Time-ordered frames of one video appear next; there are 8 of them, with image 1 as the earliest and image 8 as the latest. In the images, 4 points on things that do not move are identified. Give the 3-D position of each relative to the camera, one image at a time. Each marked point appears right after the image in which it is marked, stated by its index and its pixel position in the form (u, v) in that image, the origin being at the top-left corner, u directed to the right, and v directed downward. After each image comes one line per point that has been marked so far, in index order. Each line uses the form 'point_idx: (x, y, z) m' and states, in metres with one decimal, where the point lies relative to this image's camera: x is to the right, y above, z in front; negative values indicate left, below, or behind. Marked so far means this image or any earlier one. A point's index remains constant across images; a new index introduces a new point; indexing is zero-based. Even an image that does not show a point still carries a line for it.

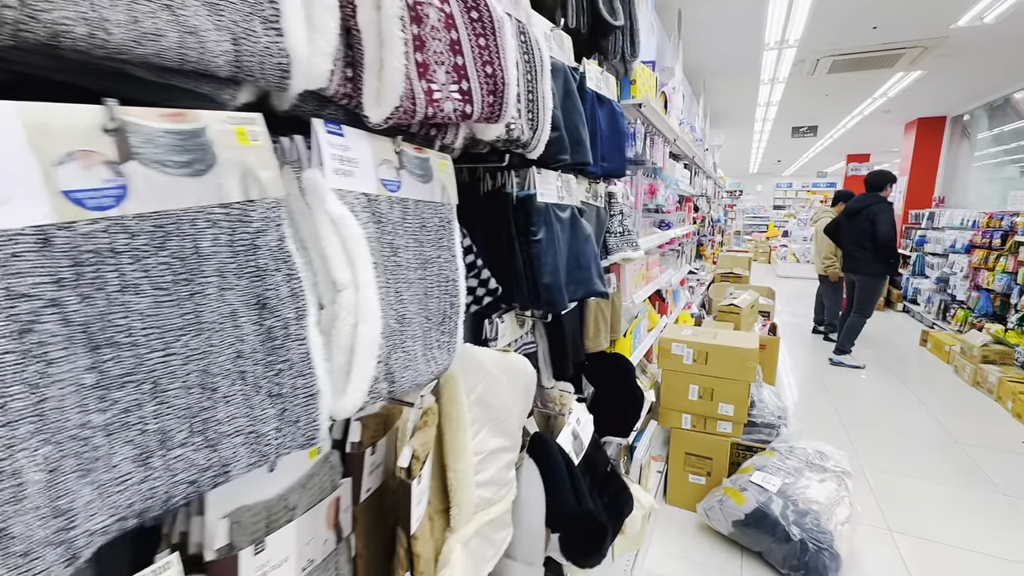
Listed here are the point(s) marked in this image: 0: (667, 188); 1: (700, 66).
0: (+0.9, +0.6, +2.6) m
1: (+2.0, +2.4, +5.1) m
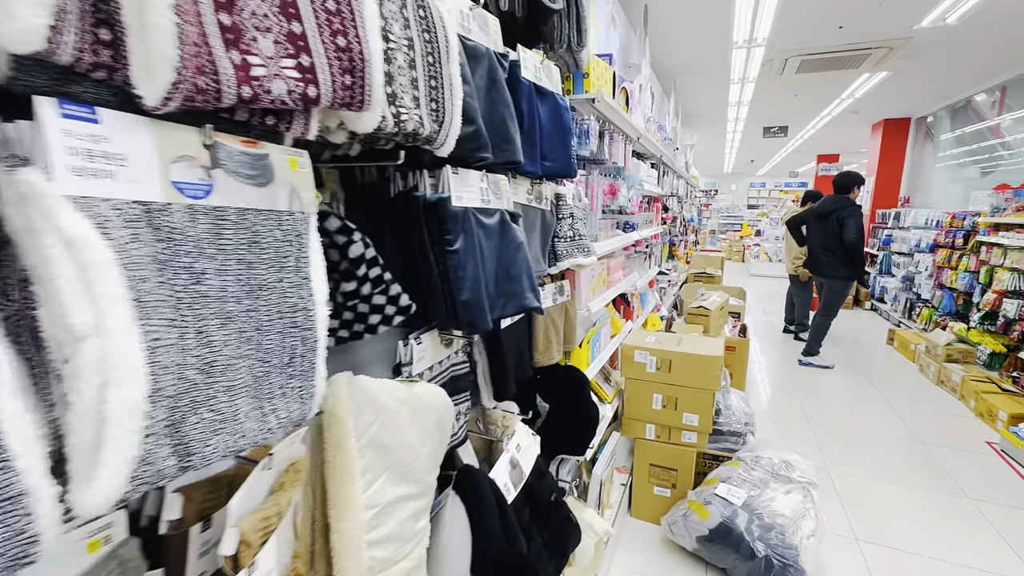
0: (+0.6, +0.5, +2.5) m
1: (+1.7, +2.4, +5.0) m
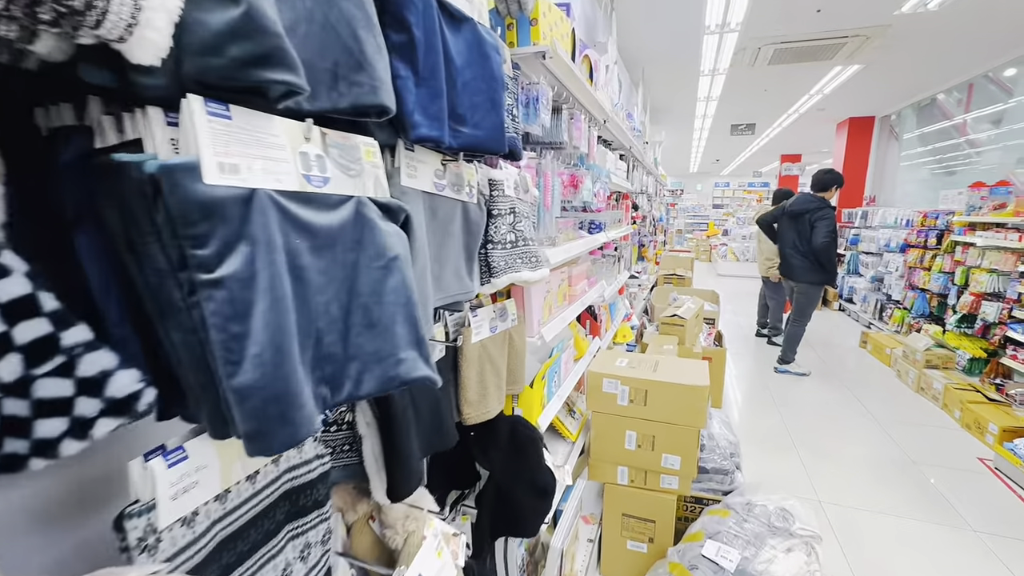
0: (+0.4, +0.5, +2.1) m
1: (+1.3, +2.3, +4.7) m
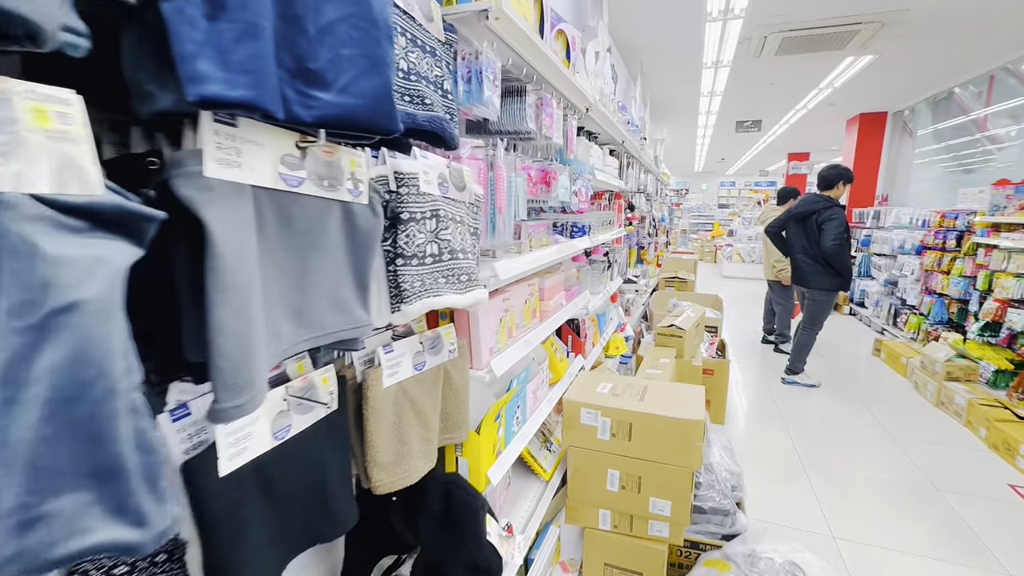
0: (+0.2, +0.4, +1.8) m
1: (+1.2, +2.3, +4.4) m
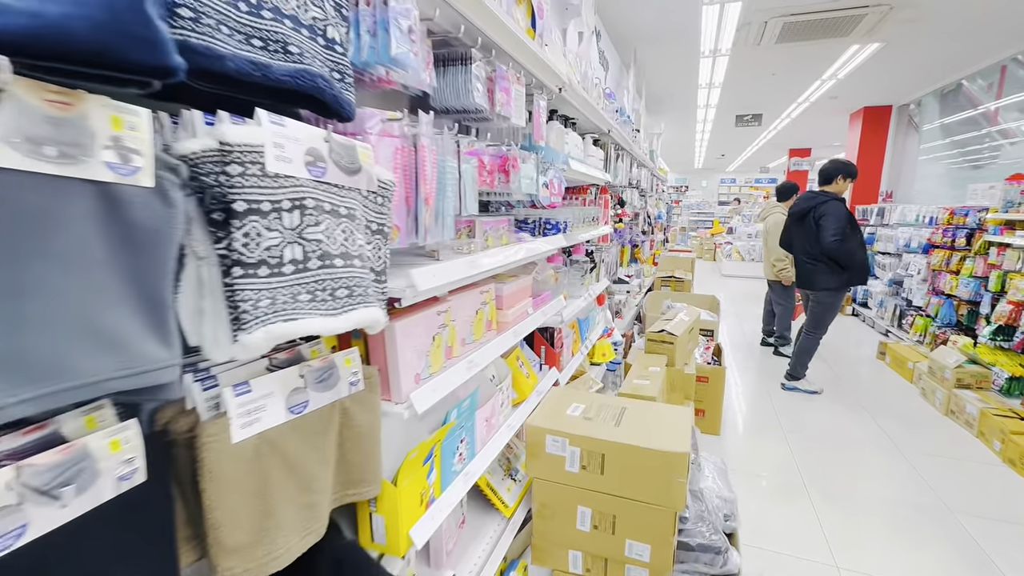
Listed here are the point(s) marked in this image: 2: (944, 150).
0: (+0.1, +0.4, +1.6) m
1: (+1.0, +2.3, +4.1) m
2: (+5.8, +1.9, +6.3) m
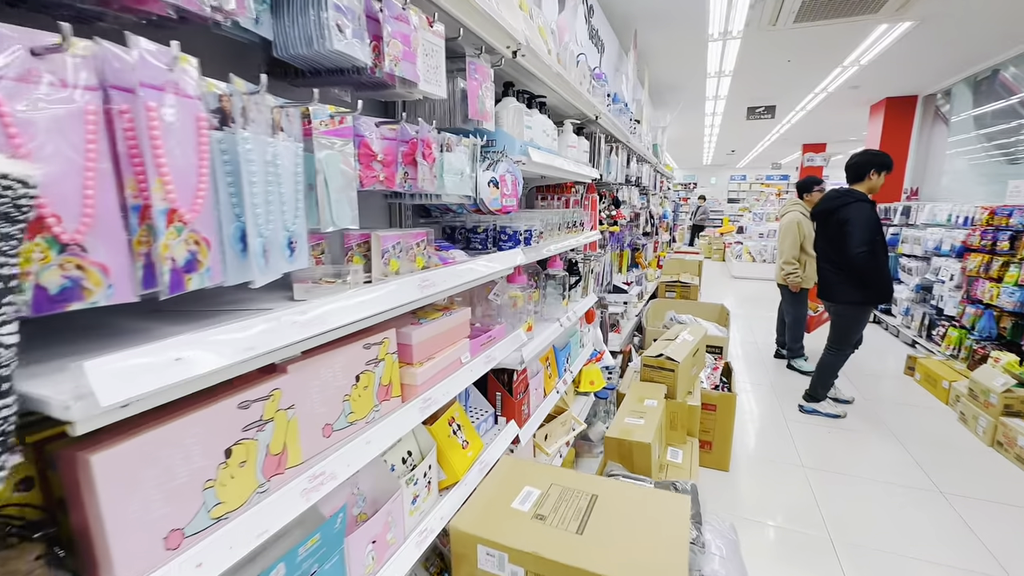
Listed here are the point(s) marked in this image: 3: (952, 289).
0: (0.0, +0.3, +1.2) m
1: (+0.9, +2.2, +3.7) m
2: (+5.8, +1.8, +5.8) m
3: (+4.3, 0.0, +4.5) m
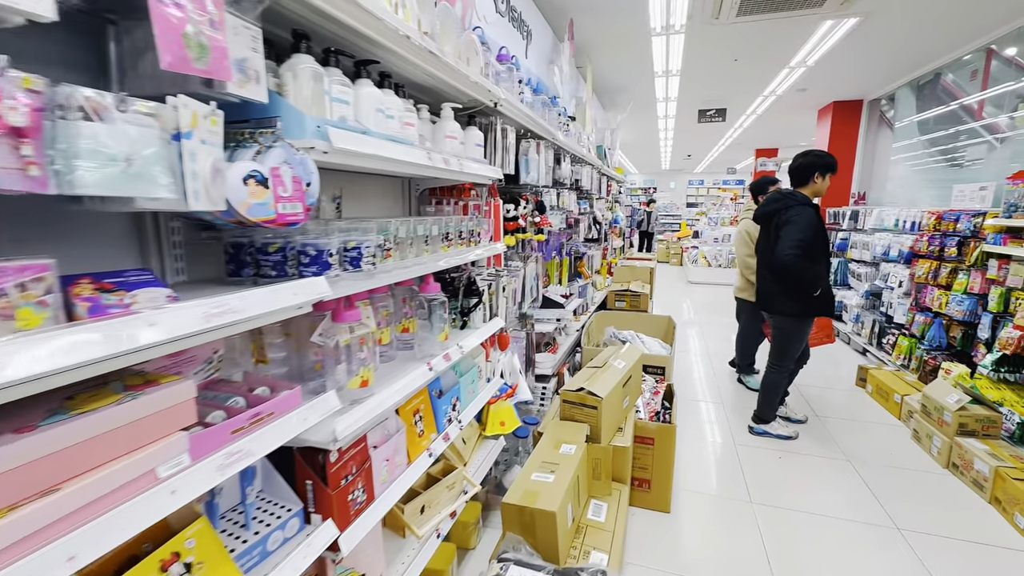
0: (-0.4, +0.2, +0.8) m
1: (+0.3, +2.1, +3.3) m
2: (+5.0, +1.7, +5.8) m
3: (+3.7, -0.1, +4.4) m
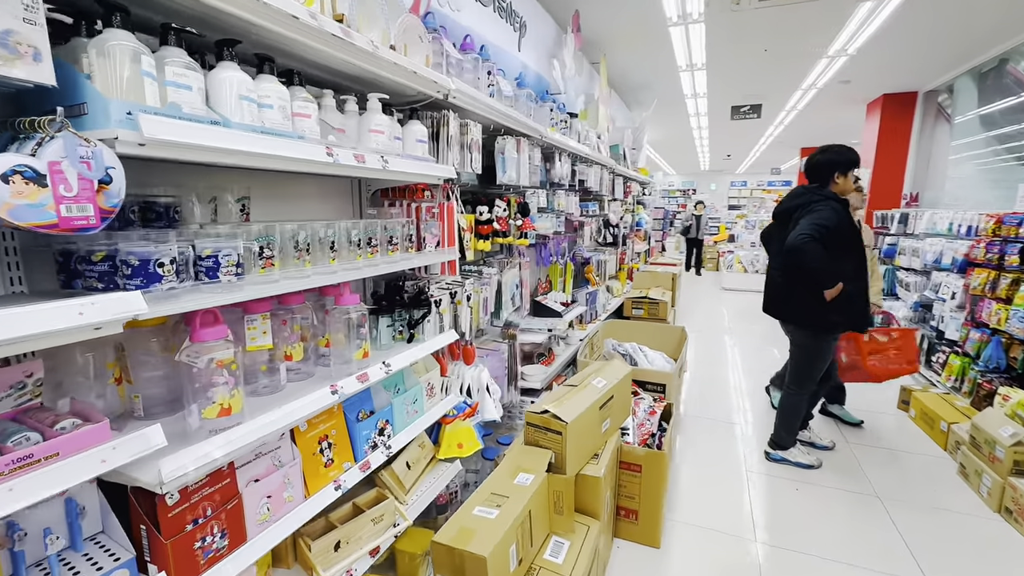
0: (-0.7, +0.2, +0.6) m
1: (+0.3, +2.1, +3.2) m
2: (+5.2, +1.6, +5.2) m
3: (+3.7, -0.2, +3.9) m
